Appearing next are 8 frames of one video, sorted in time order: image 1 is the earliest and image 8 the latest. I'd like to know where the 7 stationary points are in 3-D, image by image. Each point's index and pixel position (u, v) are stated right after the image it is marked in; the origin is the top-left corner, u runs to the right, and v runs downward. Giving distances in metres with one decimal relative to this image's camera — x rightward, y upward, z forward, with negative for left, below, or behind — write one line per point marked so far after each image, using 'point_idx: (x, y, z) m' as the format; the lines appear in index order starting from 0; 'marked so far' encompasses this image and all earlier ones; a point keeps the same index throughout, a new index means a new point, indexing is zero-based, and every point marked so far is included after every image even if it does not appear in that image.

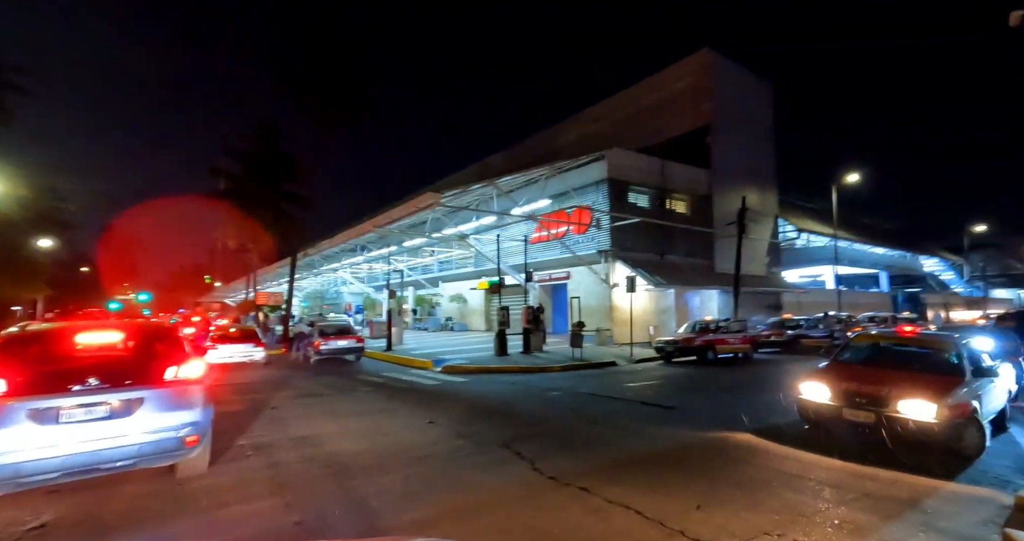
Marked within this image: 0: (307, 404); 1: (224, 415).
0: (-4.7, -3.0, +10.9) m
1: (-6.1, -3.0, +10.1) m
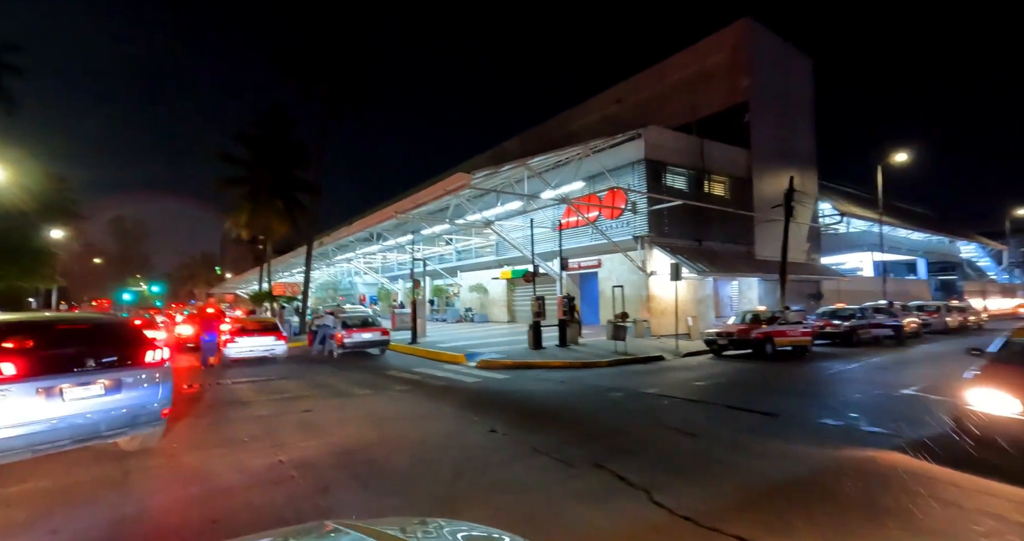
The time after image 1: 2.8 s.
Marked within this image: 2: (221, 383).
0: (-3.5, -2.7, +9.8) m
1: (-4.9, -2.8, +8.9) m
2: (-7.8, -3.1, +12.9) m
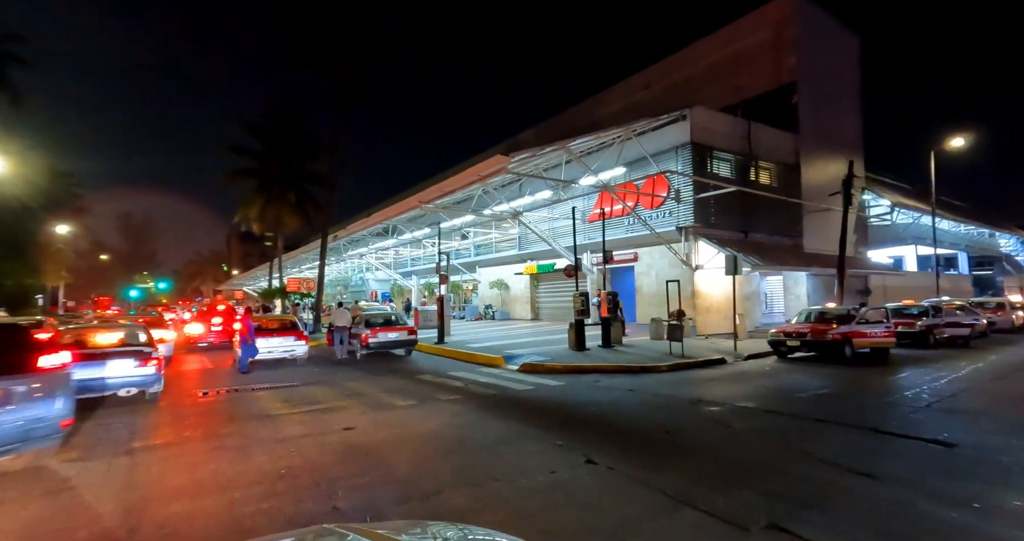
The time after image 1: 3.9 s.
0: (-2.2, -2.6, +8.2) m
1: (-3.6, -2.6, +7.4) m
2: (-6.4, -2.9, +11.5) m
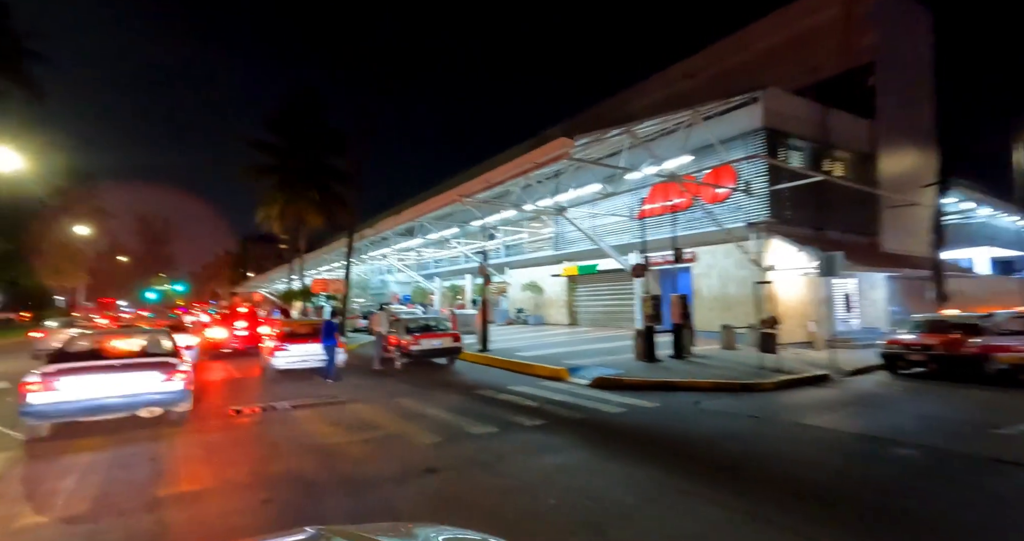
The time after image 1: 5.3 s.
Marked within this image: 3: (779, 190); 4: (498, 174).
0: (-0.5, -2.5, +6.4) m
1: (-1.9, -2.6, +5.6) m
2: (-4.7, -2.8, +9.7) m
3: (+10.0, +3.0, +17.8) m
4: (-0.5, +3.4, +17.2) m
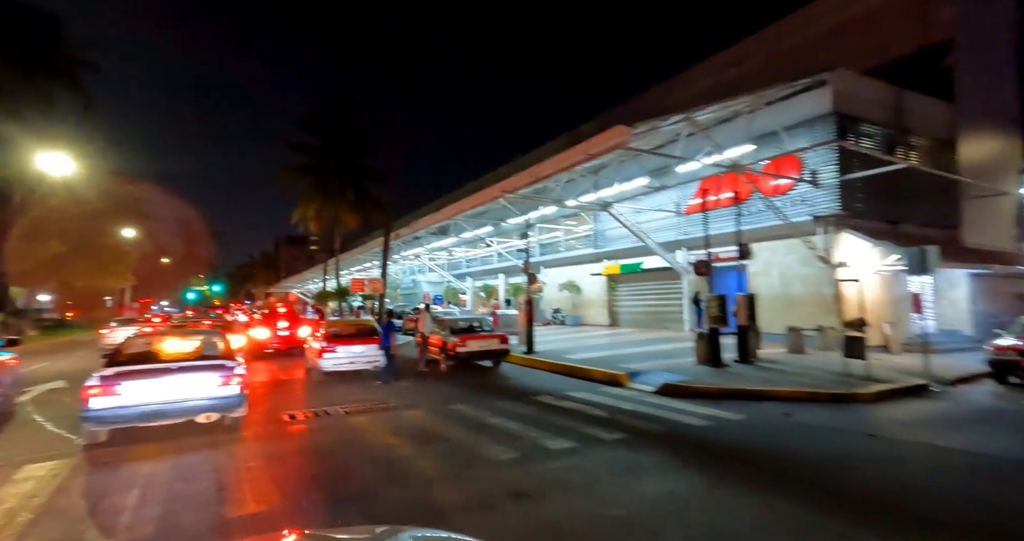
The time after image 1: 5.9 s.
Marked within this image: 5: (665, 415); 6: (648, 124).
0: (+0.6, -2.4, +5.6) m
1: (-0.9, -2.5, +4.9) m
2: (-3.4, -2.8, +9.1) m
3: (+11.7, +3.1, +16.4) m
4: (+1.2, +3.5, +16.4) m
5: (+2.8, -2.7, +8.8) m
6: (+3.9, +4.1, +13.6) m
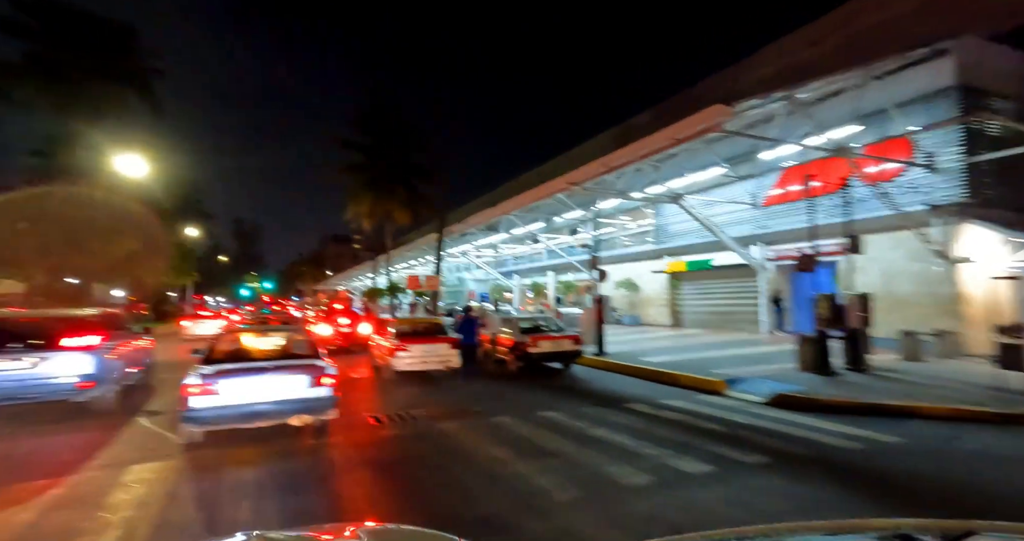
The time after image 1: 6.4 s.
0: (+2.0, -2.3, +4.5) m
1: (+0.5, -2.4, +3.9) m
2: (-1.7, -2.7, +8.3) m
3: (+14.0, +3.2, +14.4) m
4: (+3.5, +3.7, +15.2) m
5: (+4.5, -2.6, +7.5) m
6: (+6.0, +4.2, +12.1) m
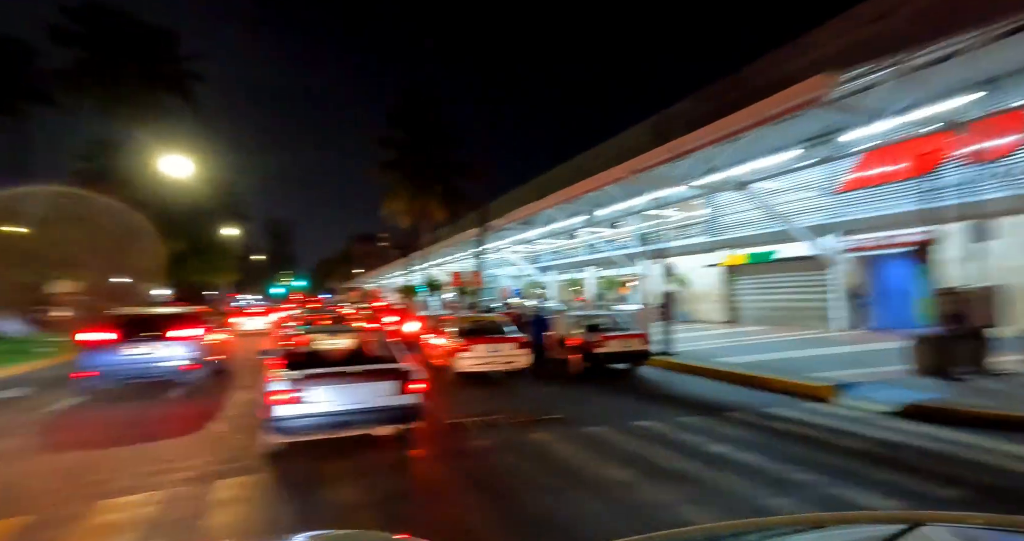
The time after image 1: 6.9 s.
0: (+3.3, -2.2, +3.3) m
1: (+1.8, -2.3, +2.8) m
2: (-0.1, -2.5, +7.4) m
3: (+15.8, +3.5, +12.5) m
4: (+5.3, +3.9, +13.8) m
5: (+6.0, -2.4, +6.2) m
6: (+7.6, +4.4, +10.7) m
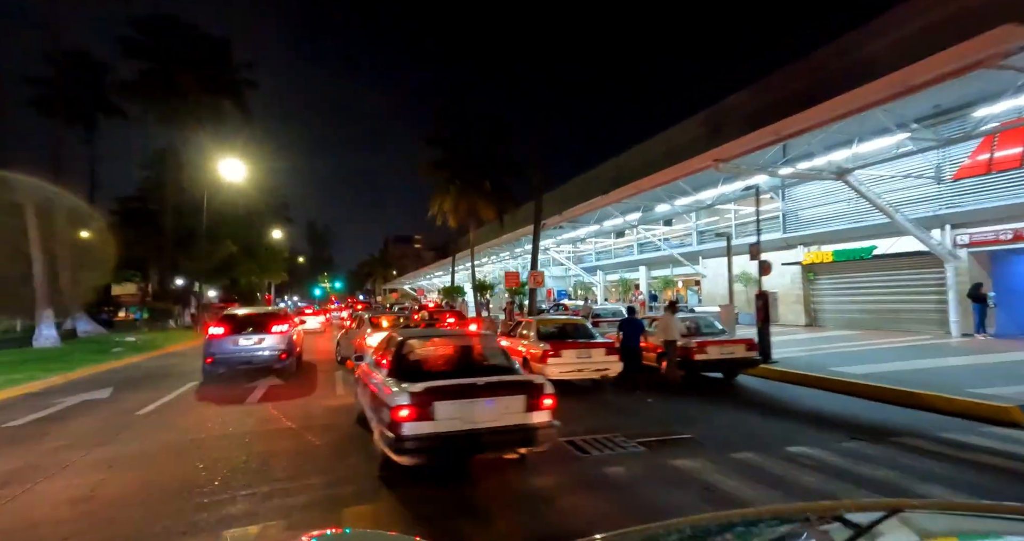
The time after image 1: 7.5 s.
0: (+4.8, -2.1, +1.9) m
1: (+3.3, -2.2, +1.5) m
2: (+1.7, -2.5, +6.2) m
3: (+17.9, +3.6, +10.2) m
4: (+7.6, +3.9, +12.3) m
5: (+7.7, -2.3, +4.6) m
6: (+9.6, +4.5, +9.0) m
